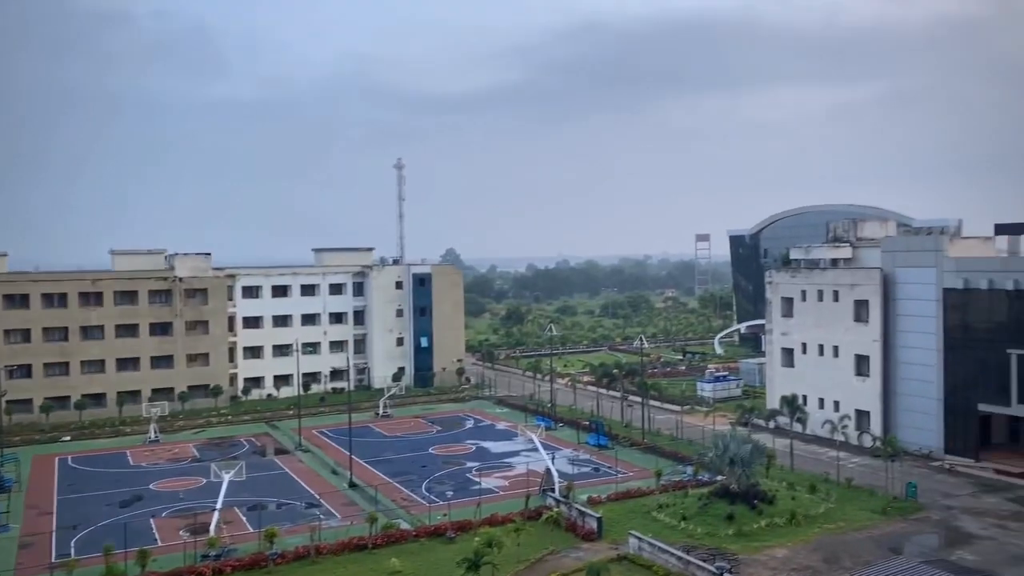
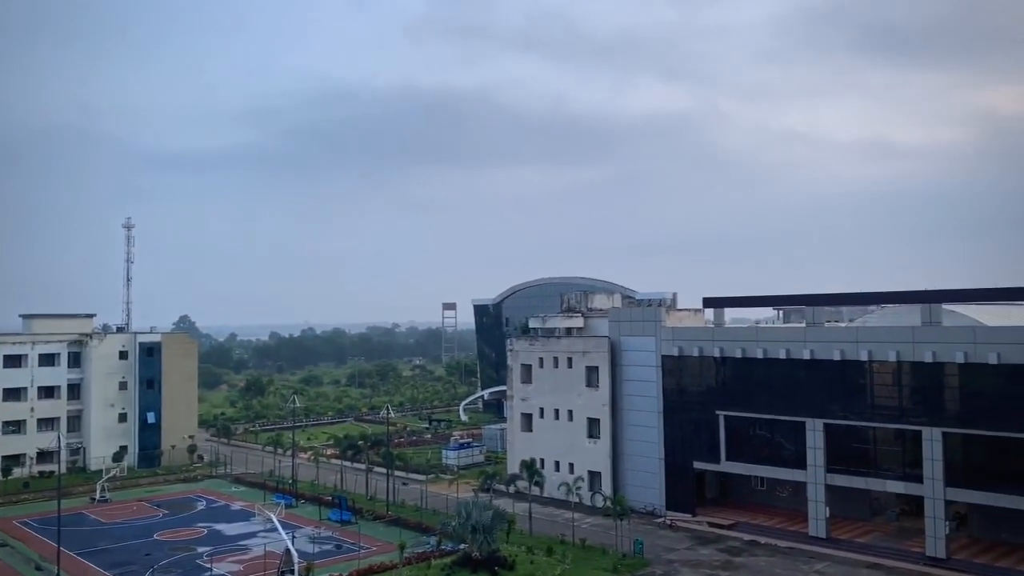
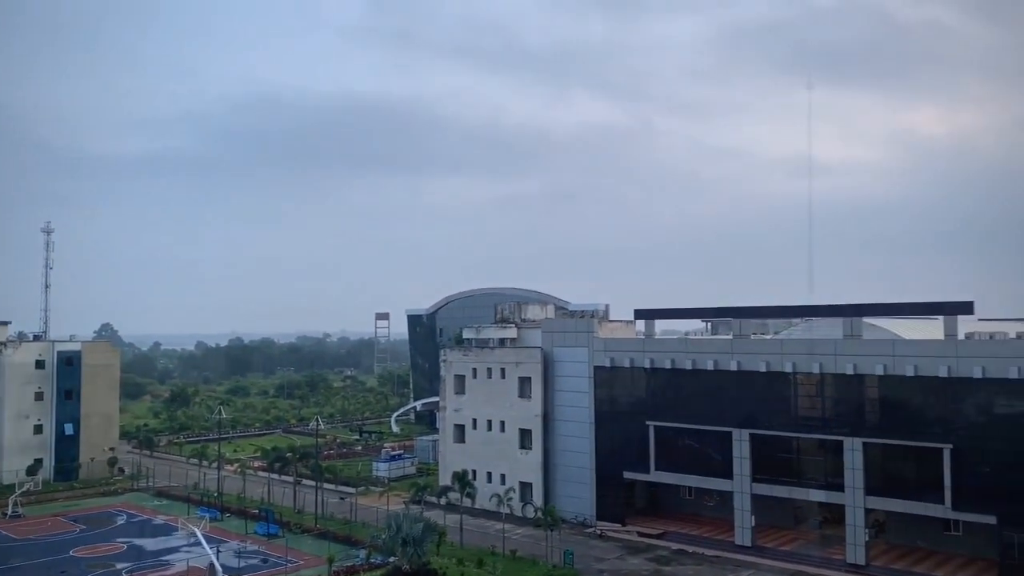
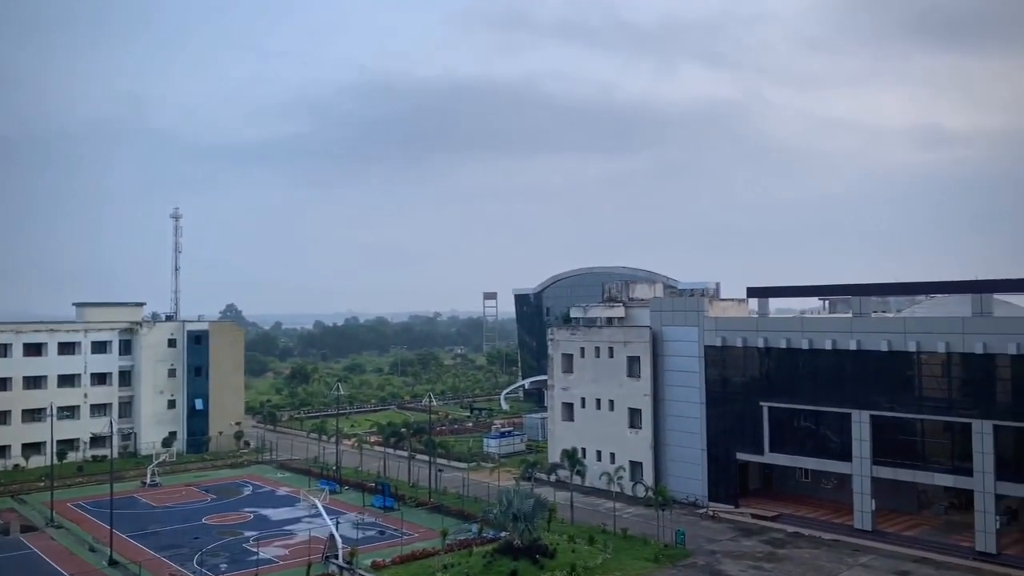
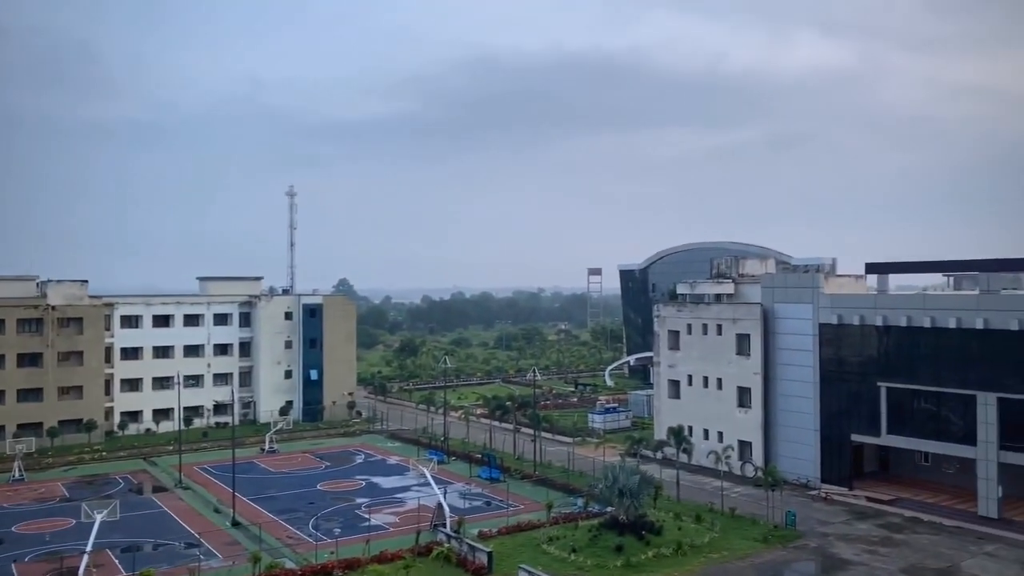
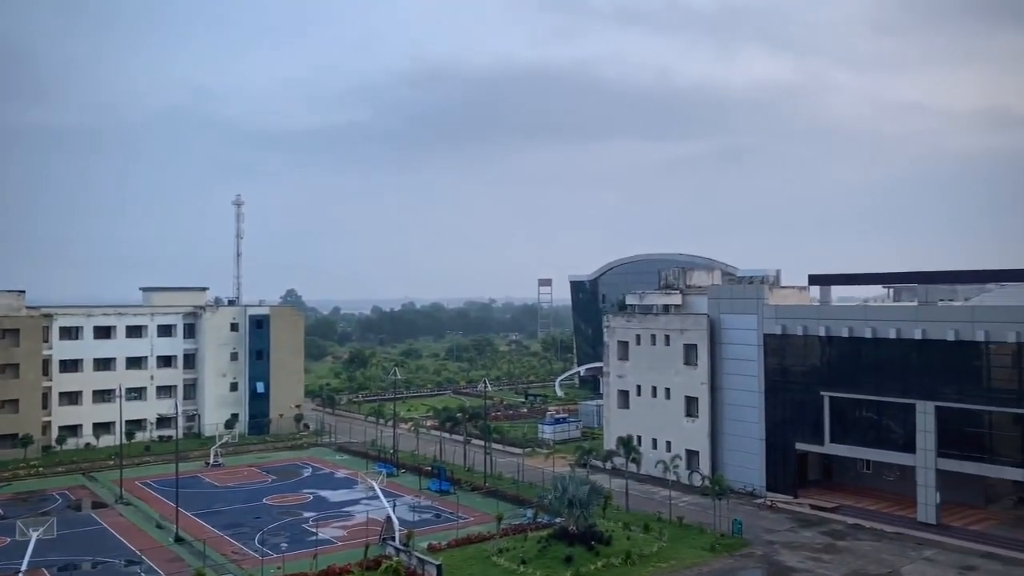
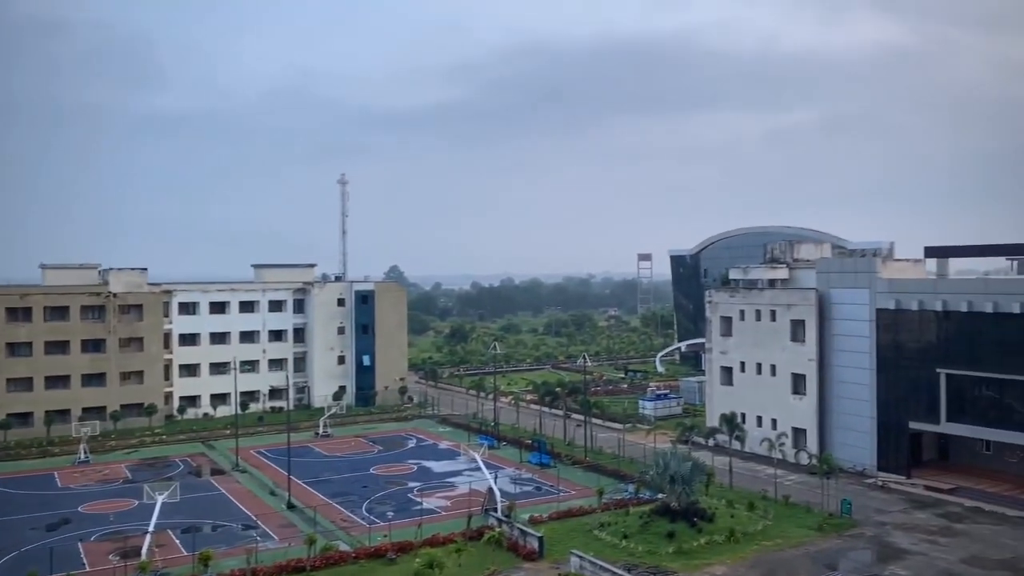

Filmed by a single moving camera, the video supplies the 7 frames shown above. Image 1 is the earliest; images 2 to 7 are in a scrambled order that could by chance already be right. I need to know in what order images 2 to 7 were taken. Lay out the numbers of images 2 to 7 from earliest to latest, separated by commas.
7, 5, 6, 4, 2, 3
